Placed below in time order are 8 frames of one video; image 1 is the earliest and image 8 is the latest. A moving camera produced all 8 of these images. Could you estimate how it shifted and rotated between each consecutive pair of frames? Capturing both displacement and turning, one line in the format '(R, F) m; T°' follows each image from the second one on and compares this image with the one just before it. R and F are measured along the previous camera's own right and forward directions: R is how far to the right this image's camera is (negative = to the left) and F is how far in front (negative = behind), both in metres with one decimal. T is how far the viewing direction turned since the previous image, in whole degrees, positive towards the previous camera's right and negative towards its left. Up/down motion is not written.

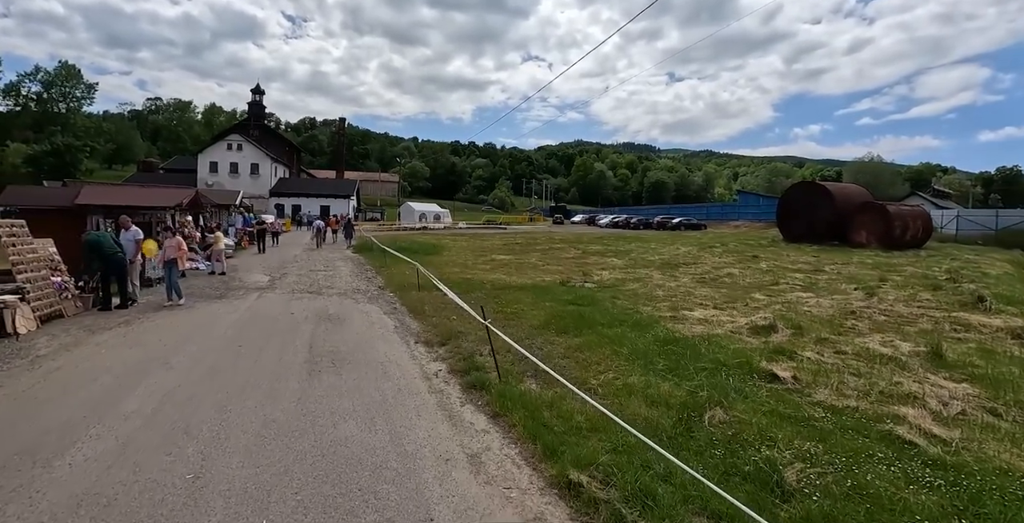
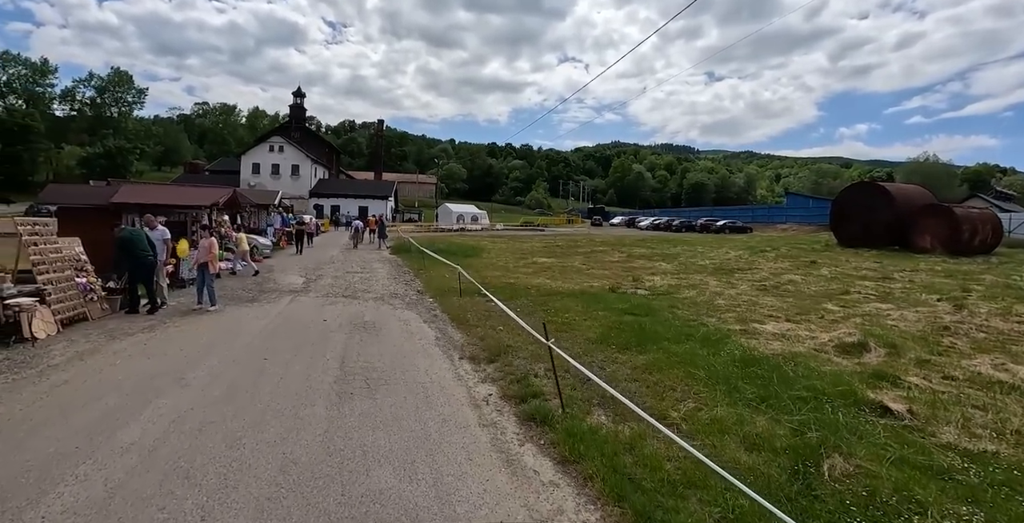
(-0.4, +1.1) m; -4°
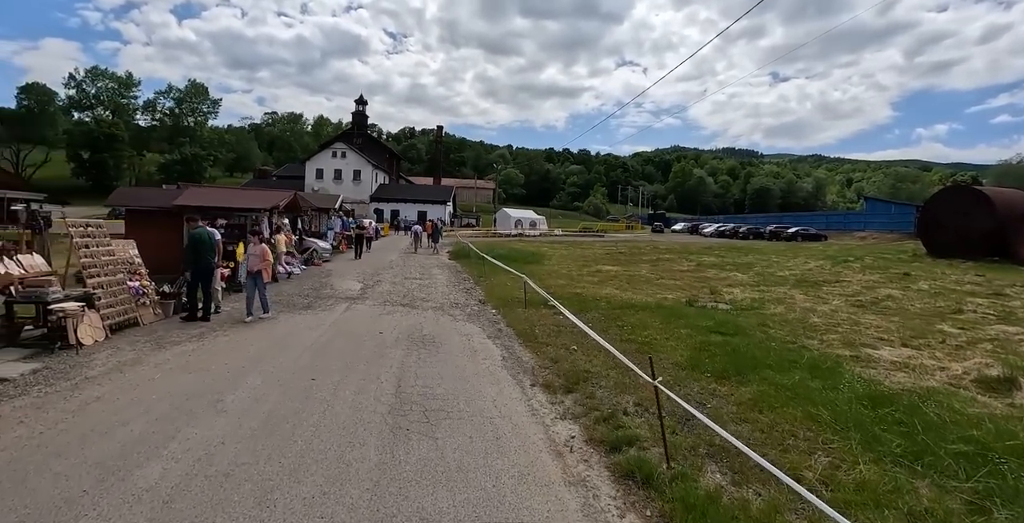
(-0.4, +1.1) m; -6°
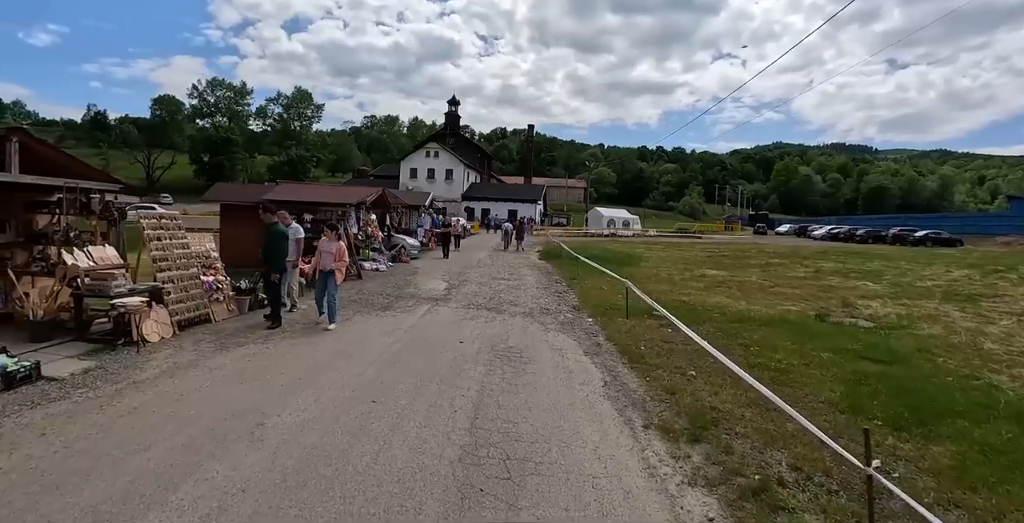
(-0.2, +1.3) m; -10°
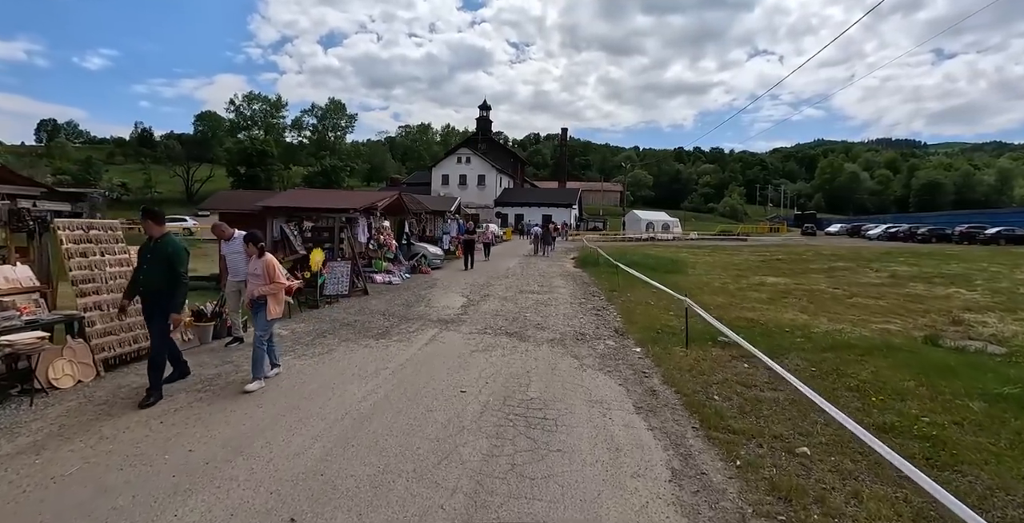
(+0.2, +1.9) m; -4°
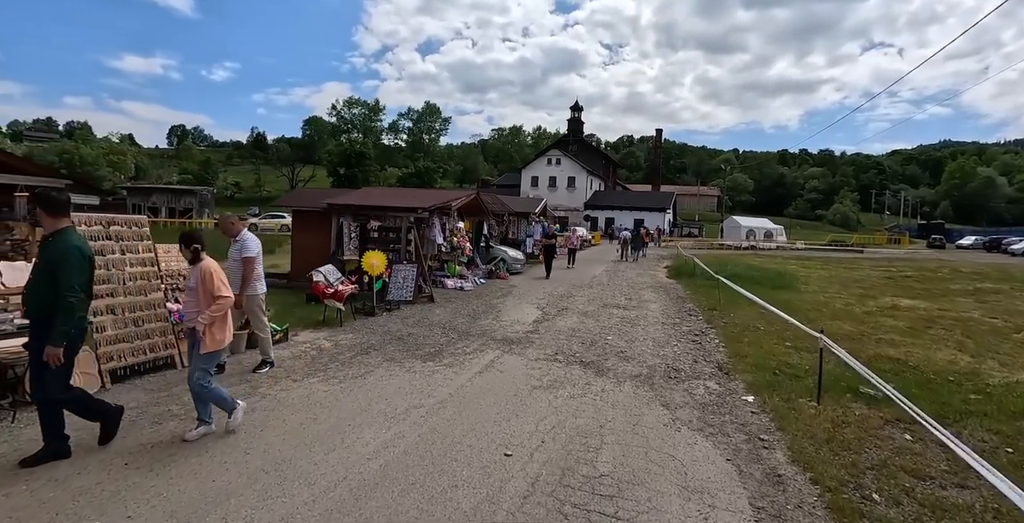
(+0.1, +1.4) m; -10°
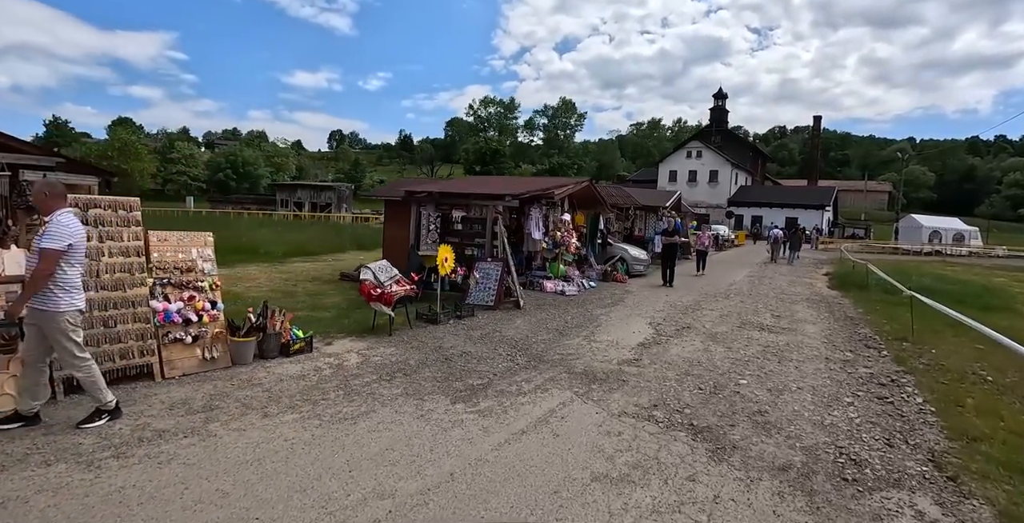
(+0.5, +2.1) m; -16°
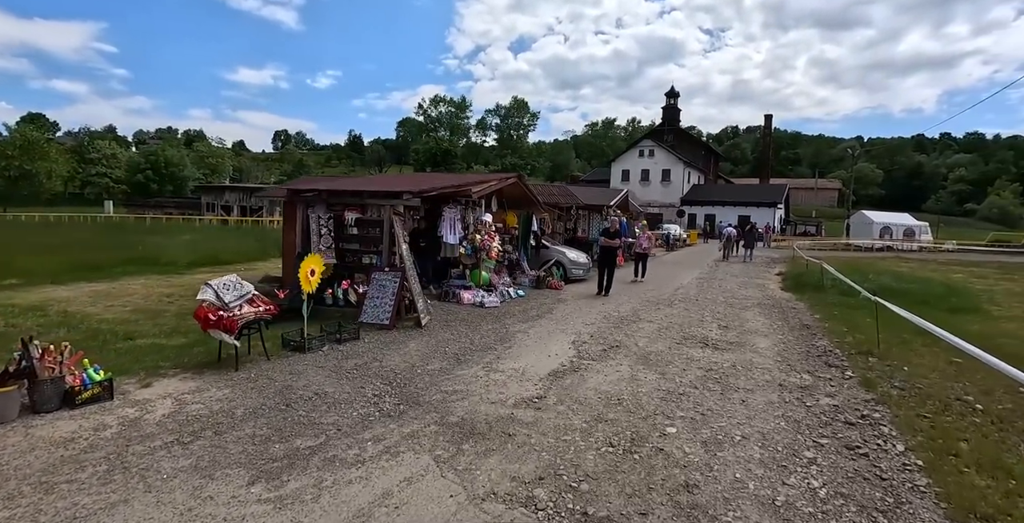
(+0.9, +1.3) m; +5°
